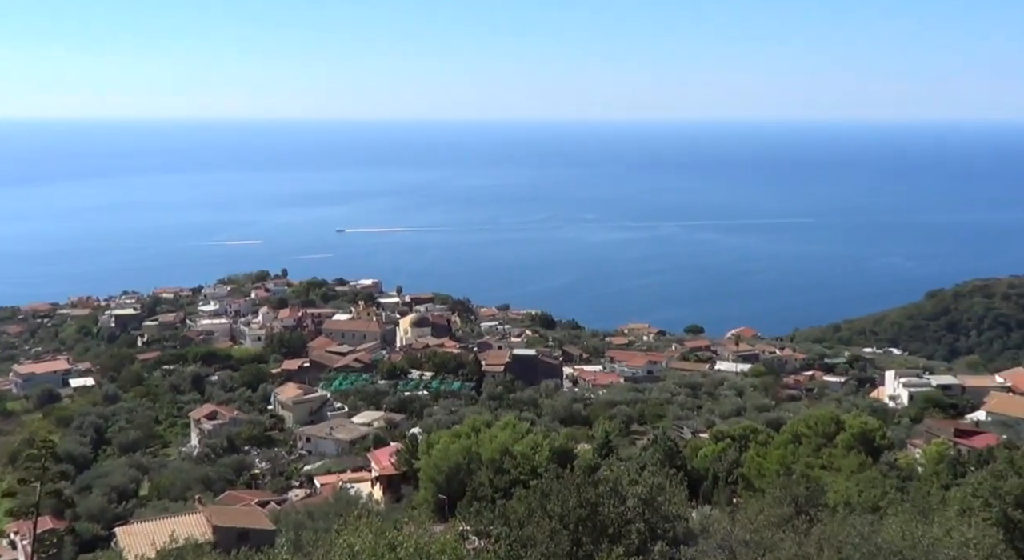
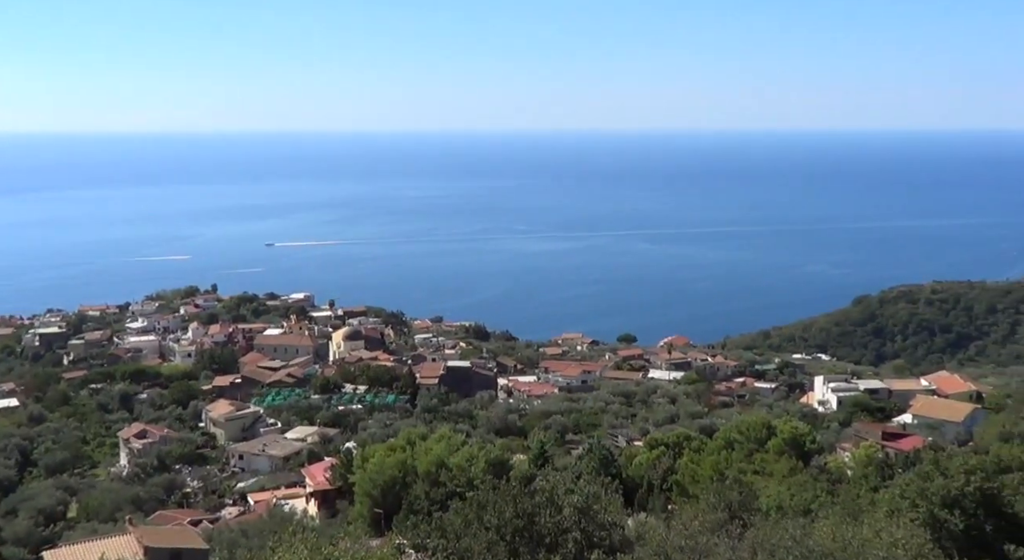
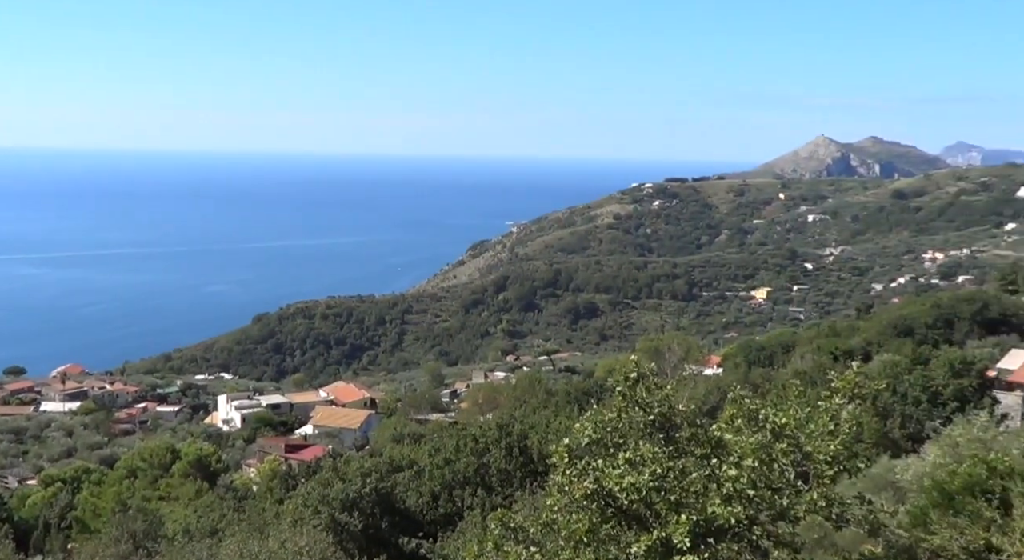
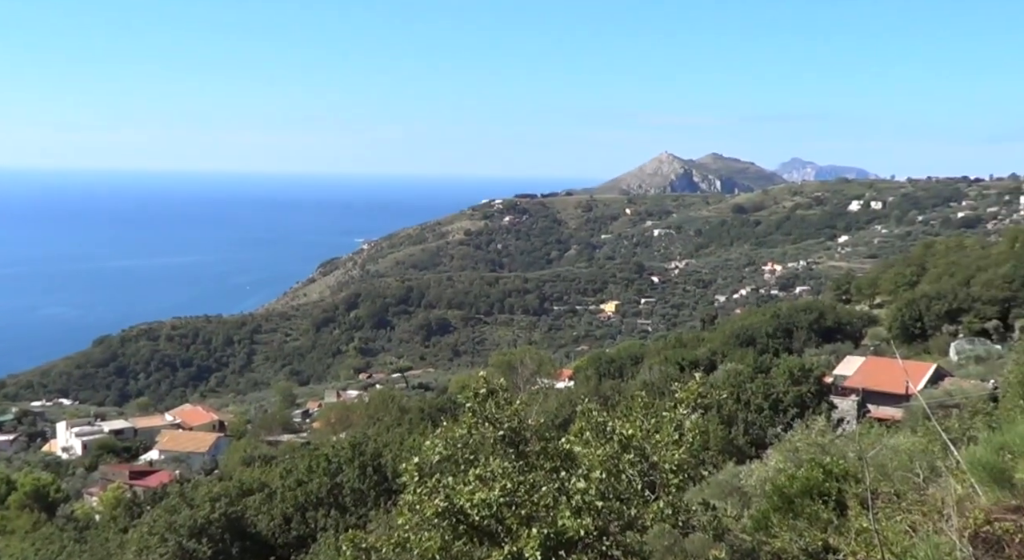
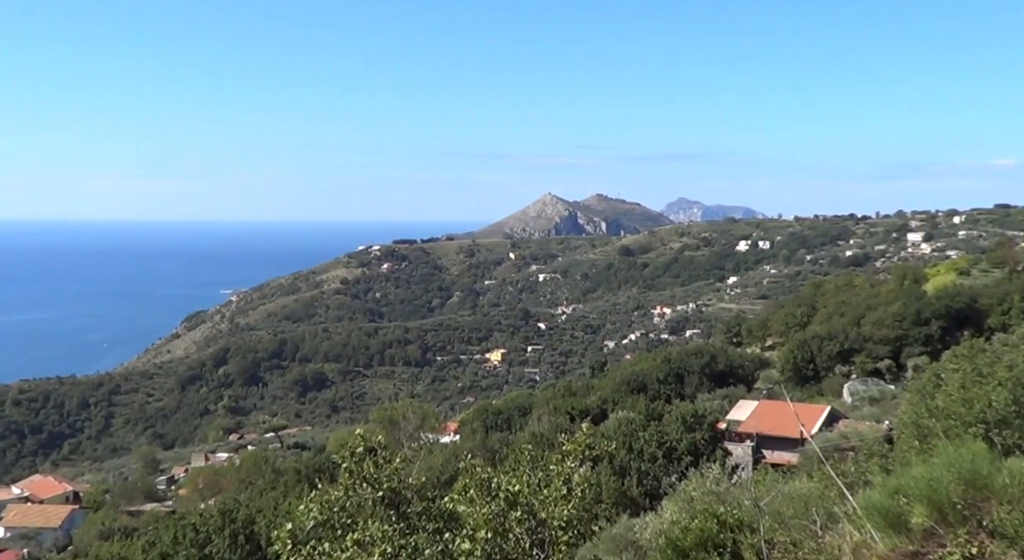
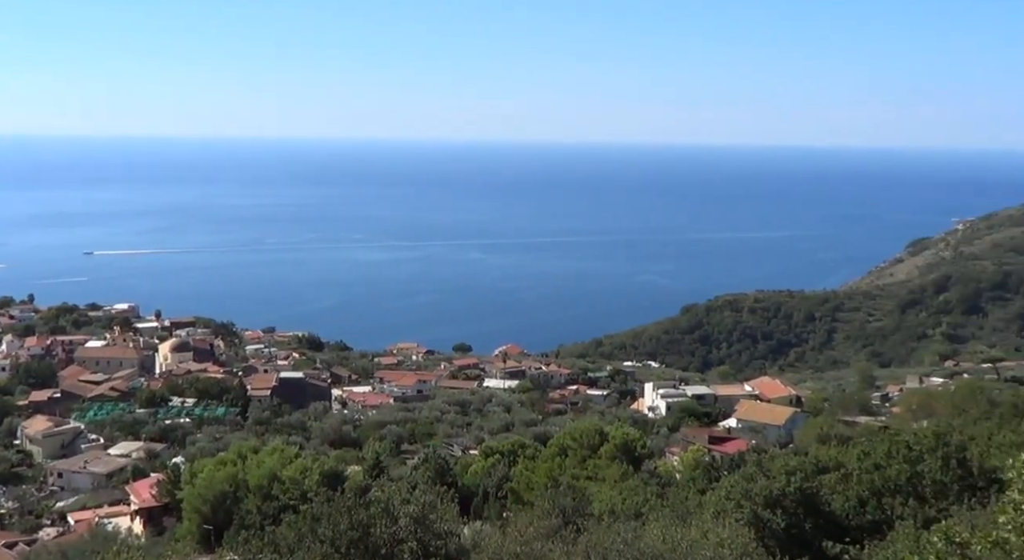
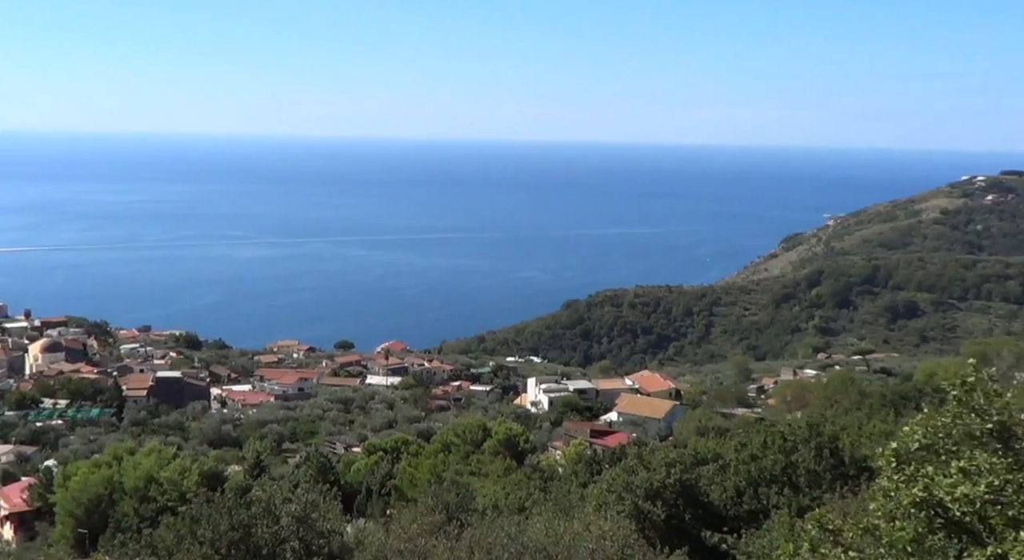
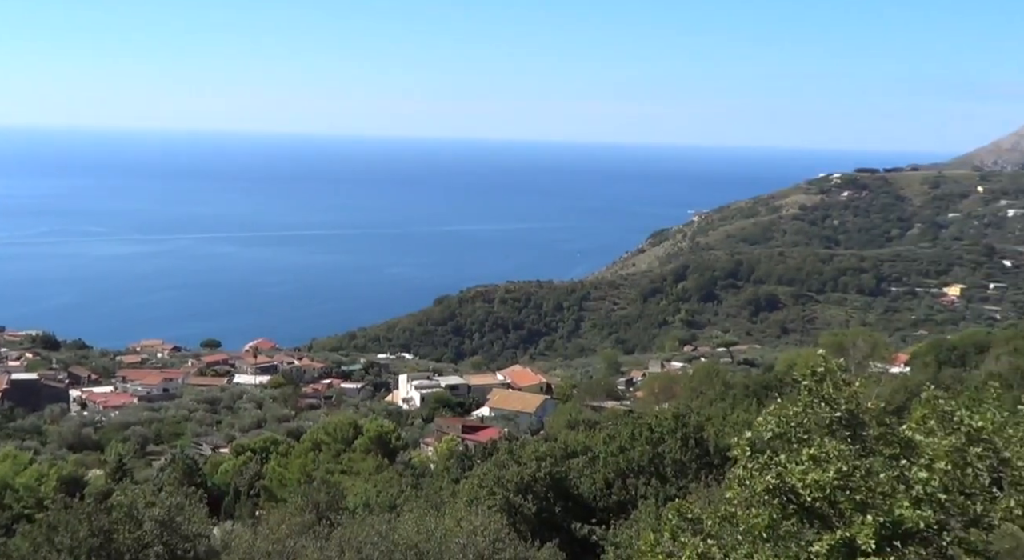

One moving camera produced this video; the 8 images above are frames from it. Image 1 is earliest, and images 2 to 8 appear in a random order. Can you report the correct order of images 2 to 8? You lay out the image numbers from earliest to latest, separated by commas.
2, 6, 7, 8, 3, 4, 5
